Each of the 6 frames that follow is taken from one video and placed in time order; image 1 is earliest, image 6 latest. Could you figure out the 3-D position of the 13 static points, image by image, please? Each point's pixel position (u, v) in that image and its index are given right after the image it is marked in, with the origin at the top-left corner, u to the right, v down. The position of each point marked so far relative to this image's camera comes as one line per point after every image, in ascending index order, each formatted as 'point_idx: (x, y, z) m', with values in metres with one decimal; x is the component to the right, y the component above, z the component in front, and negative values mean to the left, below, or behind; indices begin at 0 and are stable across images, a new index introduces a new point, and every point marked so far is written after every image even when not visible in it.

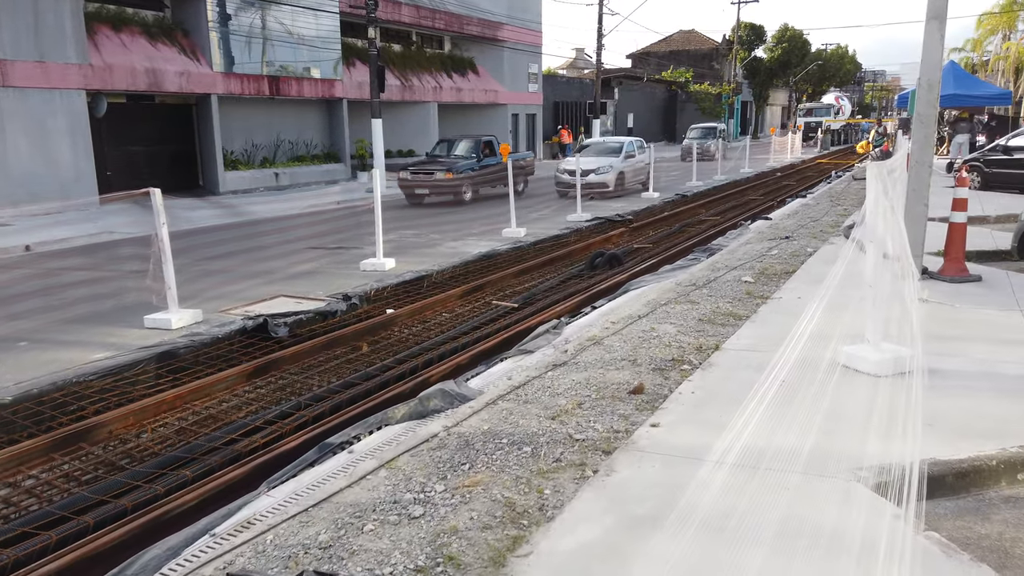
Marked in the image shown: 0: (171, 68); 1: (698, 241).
0: (-8.4, +5.4, +18.6) m
1: (+3.0, +0.8, +12.5) m
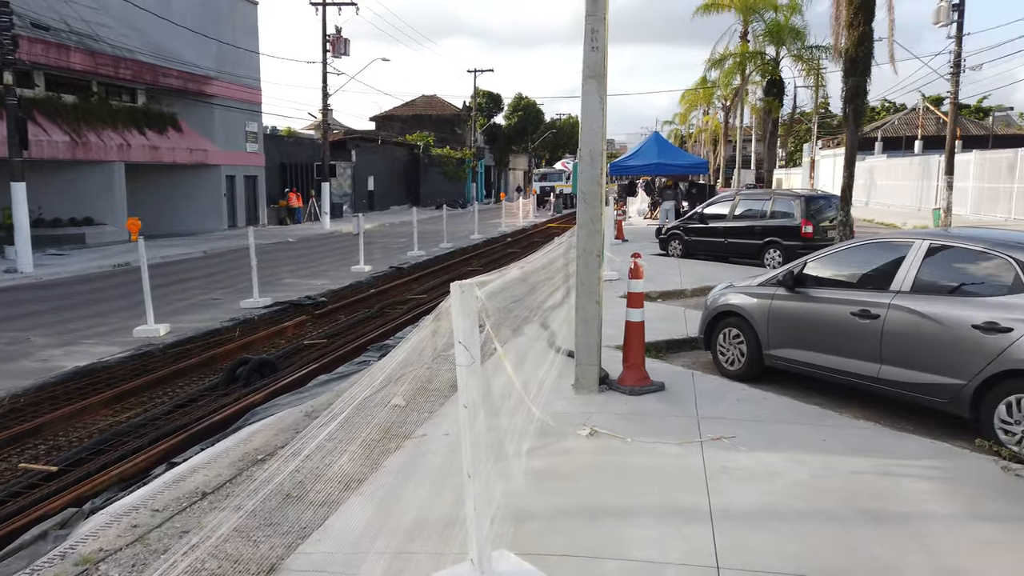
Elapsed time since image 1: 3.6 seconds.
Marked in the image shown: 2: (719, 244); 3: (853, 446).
0: (-14.8, +3.1, +13.2) m
1: (-1.8, -0.6, +10.6) m
2: (+4.4, +0.9, +16.0) m
3: (+2.3, -1.0, +5.0) m
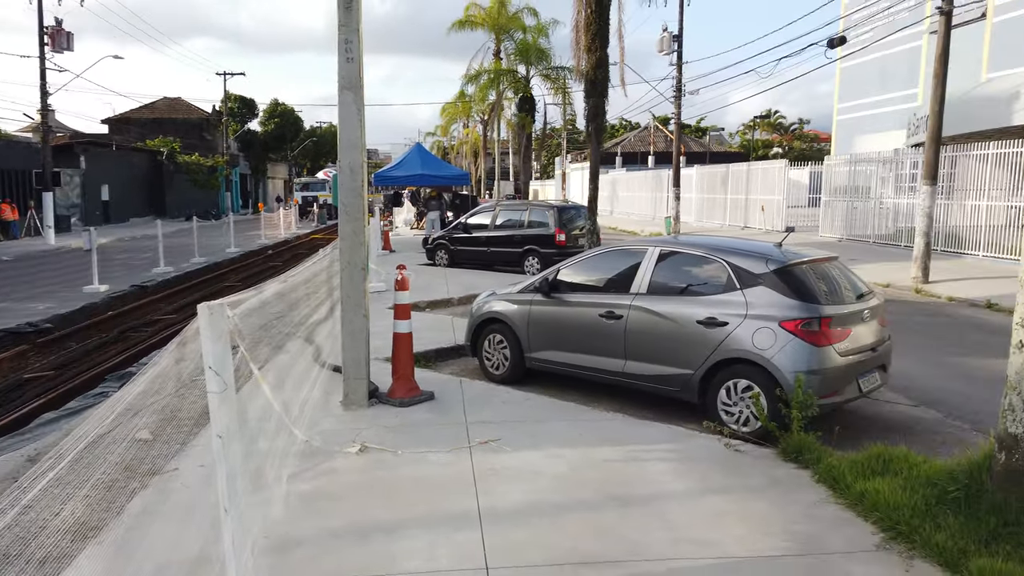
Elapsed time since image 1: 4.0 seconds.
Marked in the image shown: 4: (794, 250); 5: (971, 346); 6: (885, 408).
0: (-18.2, +2.3, +8.2) m
1: (-4.9, -0.9, +9.6) m
2: (-0.7, +0.8, +16.6) m
3: (+0.7, -1.1, +5.4) m
4: (+2.3, +0.3, +6.2) m
5: (+5.5, -0.7, +9.0) m
6: (+3.2, -1.0, +6.5) m
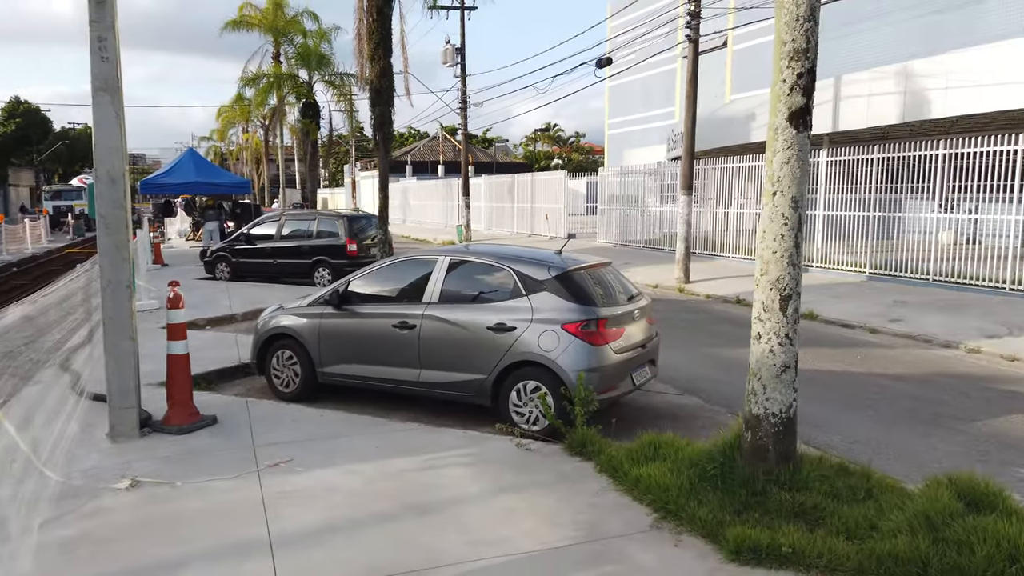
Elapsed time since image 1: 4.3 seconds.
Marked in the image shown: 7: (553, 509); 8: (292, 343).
0: (-19.8, +1.6, +3.0) m
1: (-7.3, -1.2, +7.9) m
2: (-5.1, +0.5, +15.8) m
3: (-0.8, -1.1, +5.4) m
4: (+0.5, +0.3, +6.6) m
5: (+2.9, -0.7, +10.1) m
6: (+1.4, -1.0, +7.1) m
7: (+0.2, -1.3, +4.4) m
8: (-2.0, -0.5, +7.0) m
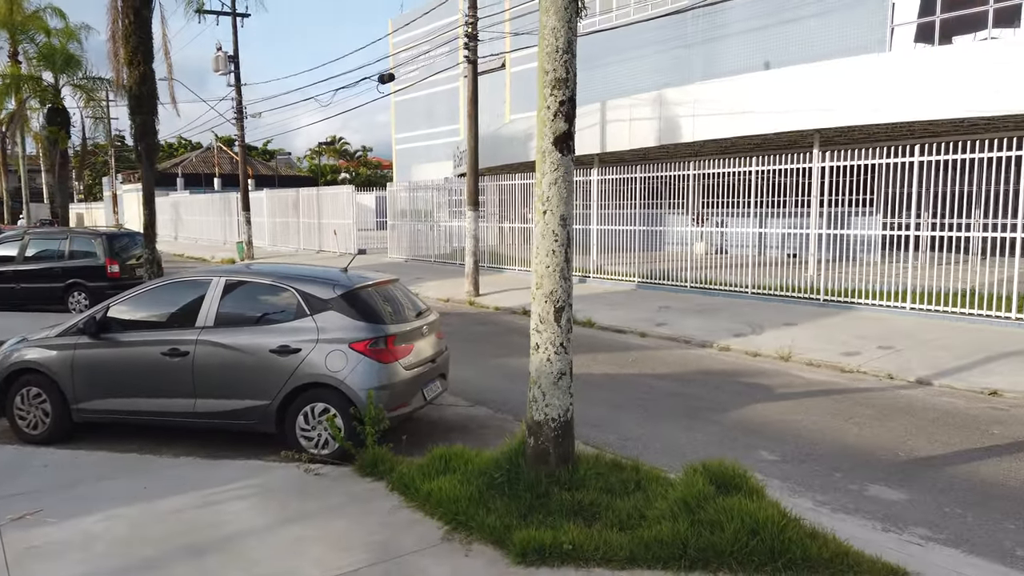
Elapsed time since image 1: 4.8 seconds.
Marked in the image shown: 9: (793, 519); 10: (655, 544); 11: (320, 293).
0: (-20.0, +1.0, -2.4) m
1: (-9.1, -1.6, +5.6) m
2: (-9.3, -0.1, +13.9) m
3: (-2.2, -1.3, +5.0) m
4: (-1.3, +0.1, +6.5) m
5: (0.0, -0.8, +10.5) m
6: (-0.6, -1.2, +7.2) m
7: (-1.0, -1.4, +4.3) m
8: (-3.9, -0.7, +6.2) m
9: (+1.5, -1.2, +4.0) m
10: (+0.7, -1.3, +3.8) m
11: (-1.5, 0.0, +5.9) m
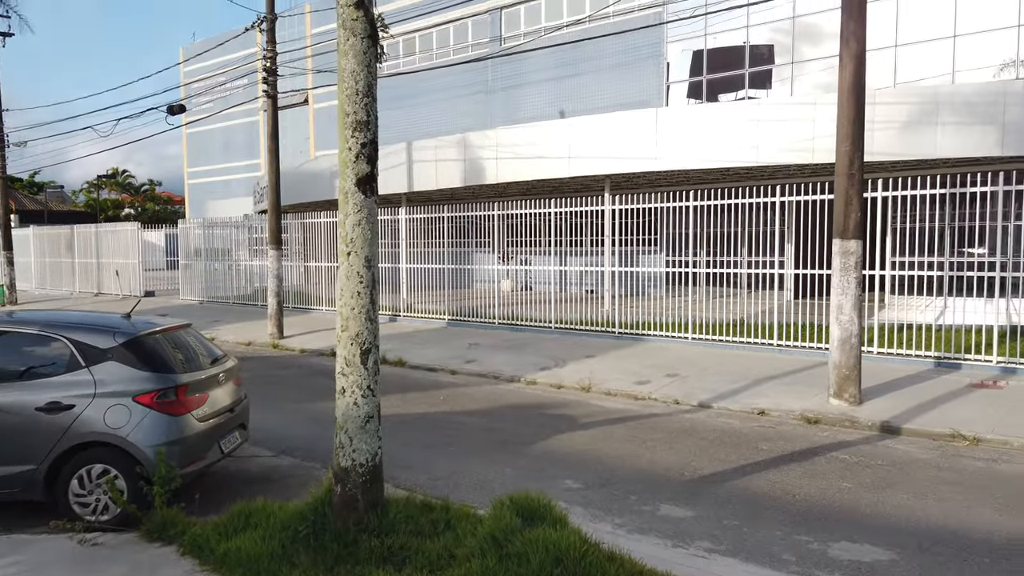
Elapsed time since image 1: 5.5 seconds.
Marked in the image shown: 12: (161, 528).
0: (-18.8, +0.8, -7.2) m
1: (-10.2, -2.0, +3.1) m
2: (-12.4, -0.9, +11.2) m
3: (-3.4, -1.6, +4.2) m
4: (-2.9, -0.3, +6.0) m
5: (-2.6, -1.4, +10.2) m
6: (-2.4, -1.6, +6.8) m
7: (-2.0, -1.6, +3.8) m
8: (-5.3, -1.1, +5.0) m
9: (+0.5, -1.4, +4.2) m
10: (-0.2, -1.5, +3.8) m
11: (-2.9, -0.4, +5.4) m
12: (-2.2, -1.5, +4.8) m
